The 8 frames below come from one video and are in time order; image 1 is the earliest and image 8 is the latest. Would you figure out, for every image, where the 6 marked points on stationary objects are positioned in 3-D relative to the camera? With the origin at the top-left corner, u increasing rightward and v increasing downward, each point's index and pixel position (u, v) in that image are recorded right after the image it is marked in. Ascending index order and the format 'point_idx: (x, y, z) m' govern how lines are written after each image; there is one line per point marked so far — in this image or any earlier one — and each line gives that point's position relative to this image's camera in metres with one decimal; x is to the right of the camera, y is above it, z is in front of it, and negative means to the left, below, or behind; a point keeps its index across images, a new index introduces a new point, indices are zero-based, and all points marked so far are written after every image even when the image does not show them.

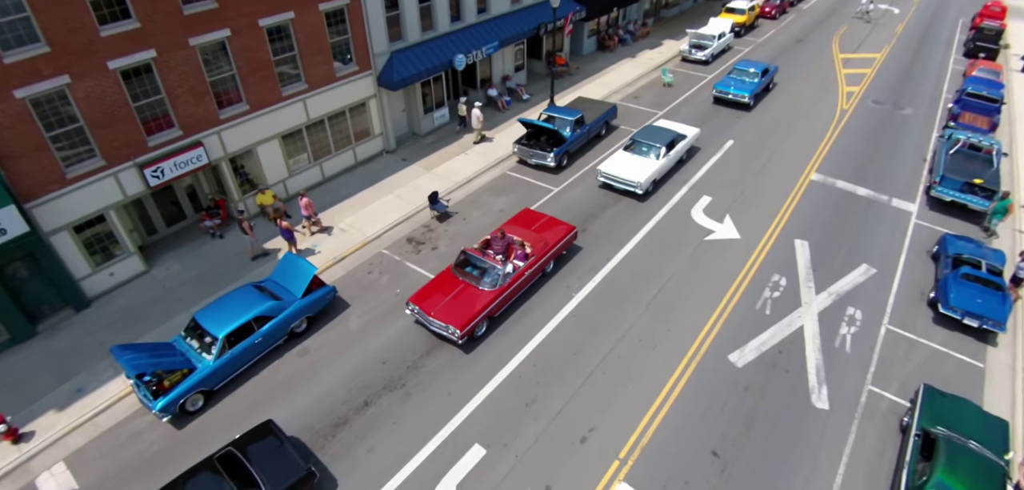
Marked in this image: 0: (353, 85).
0: (-6.0, +6.1, +19.0) m
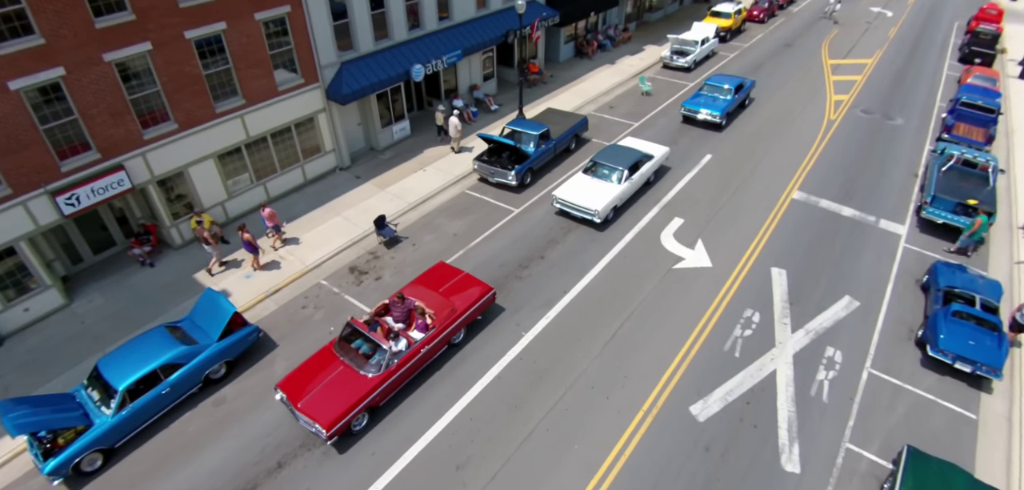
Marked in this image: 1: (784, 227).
0: (-7.5, +5.1, +17.7) m
1: (+8.8, +0.6, +16.3) m
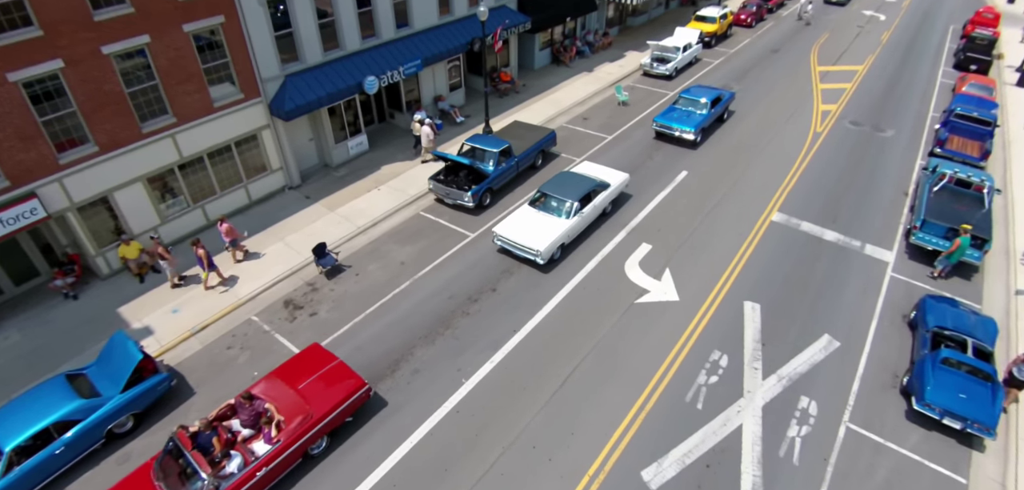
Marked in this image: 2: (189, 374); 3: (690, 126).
0: (-8.9, +4.2, +16.4) m
1: (+7.4, -0.2, +15.0) m
2: (-8.2, -3.3, +12.8) m
3: (+6.6, +4.4, +18.7) m
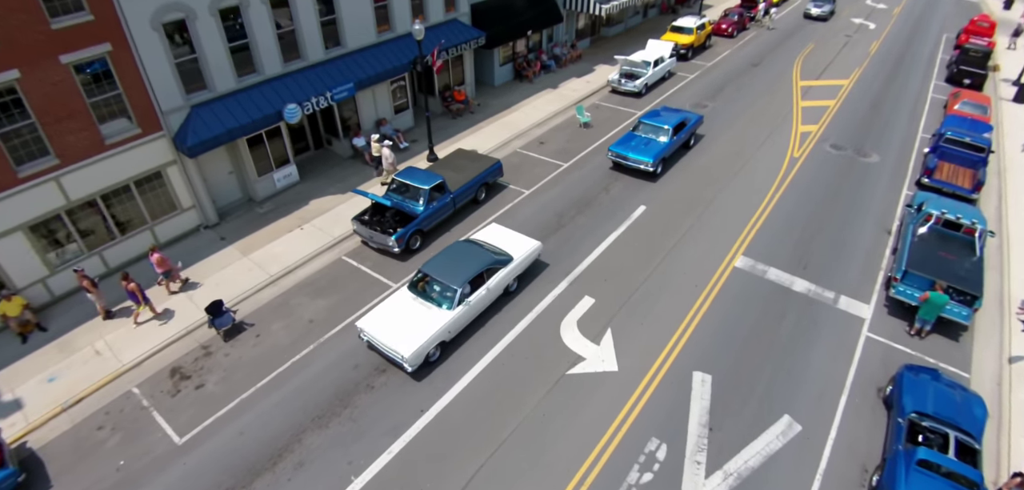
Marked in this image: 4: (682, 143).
0: (-11.0, +2.7, +14.7) m
1: (+5.4, -1.6, +13.1) m
2: (-10.2, -4.8, +11.0) m
3: (+4.6, +3.0, +16.9) m
4: (+6.3, +3.7, +18.5) m
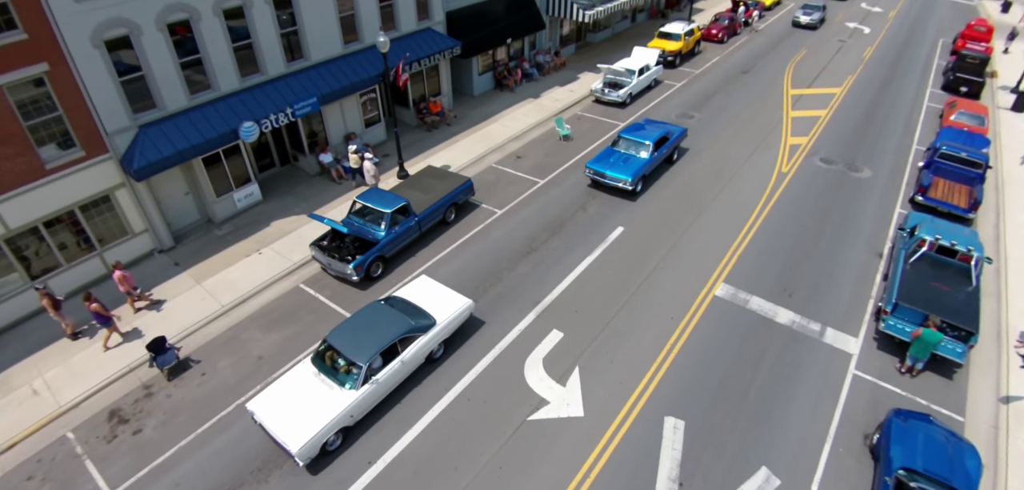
0: (-11.9, +1.9, +13.9) m
1: (+4.5, -2.3, +12.2) m
2: (-11.1, -5.6, +10.2) m
3: (+3.6, +2.2, +16.0) m
4: (+5.3, +3.0, +17.6) m
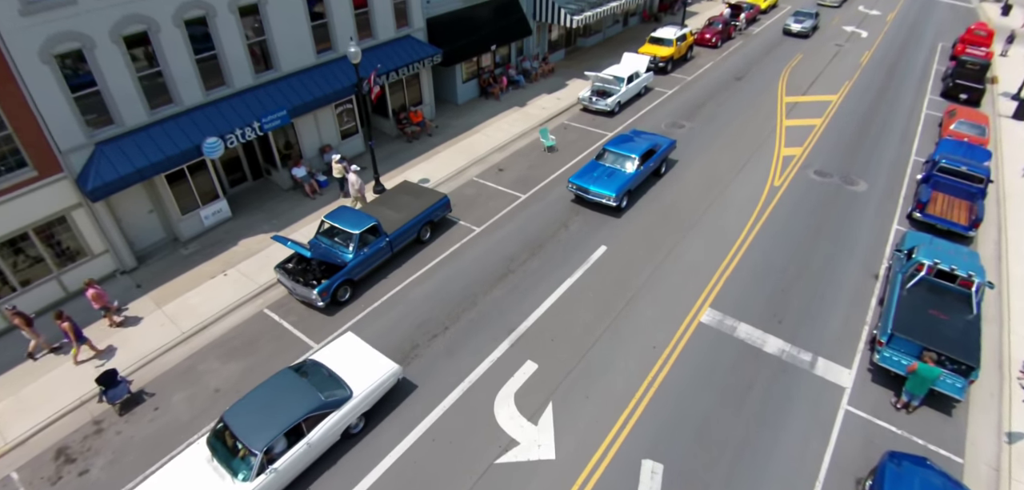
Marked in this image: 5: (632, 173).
0: (-12.6, +1.3, +13.2) m
1: (+3.8, -2.9, +11.5) m
2: (-11.8, -6.2, +9.5) m
3: (+3.0, +1.7, +15.3) m
4: (+4.7, +2.4, +16.8) m
5: (+3.8, +2.3, +15.8) m
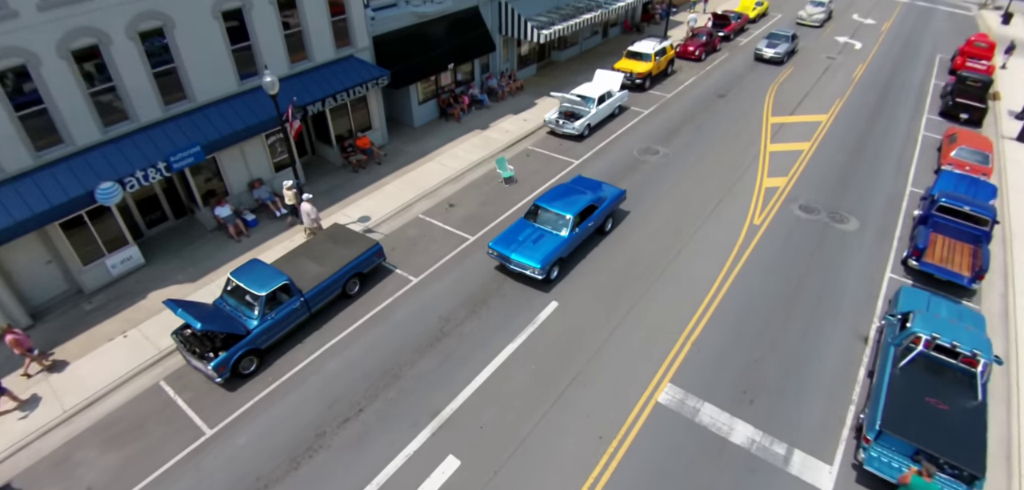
0: (-14.2, -0.3, +11.5) m
1: (+2.2, -4.4, +9.7) m
2: (-13.4, -7.7, +7.8) m
3: (+1.4, +0.2, +13.4) m
4: (+3.1, +1.0, +15.0) m
5: (+2.2, +0.8, +14.0) m
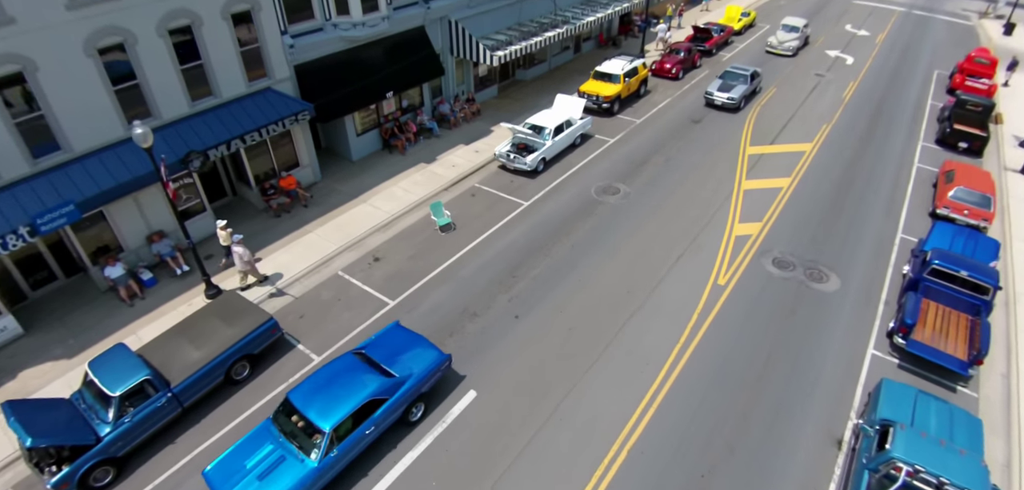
0: (-16.1, -2.1, +9.7) m
1: (+0.3, -6.1, +7.8) m
2: (-15.3, -9.5, +6.0) m
3: (-0.6, -1.5, +11.5) m
4: (+1.1, -0.7, +13.1) m
5: (+0.3, -0.9, +12.1) m
